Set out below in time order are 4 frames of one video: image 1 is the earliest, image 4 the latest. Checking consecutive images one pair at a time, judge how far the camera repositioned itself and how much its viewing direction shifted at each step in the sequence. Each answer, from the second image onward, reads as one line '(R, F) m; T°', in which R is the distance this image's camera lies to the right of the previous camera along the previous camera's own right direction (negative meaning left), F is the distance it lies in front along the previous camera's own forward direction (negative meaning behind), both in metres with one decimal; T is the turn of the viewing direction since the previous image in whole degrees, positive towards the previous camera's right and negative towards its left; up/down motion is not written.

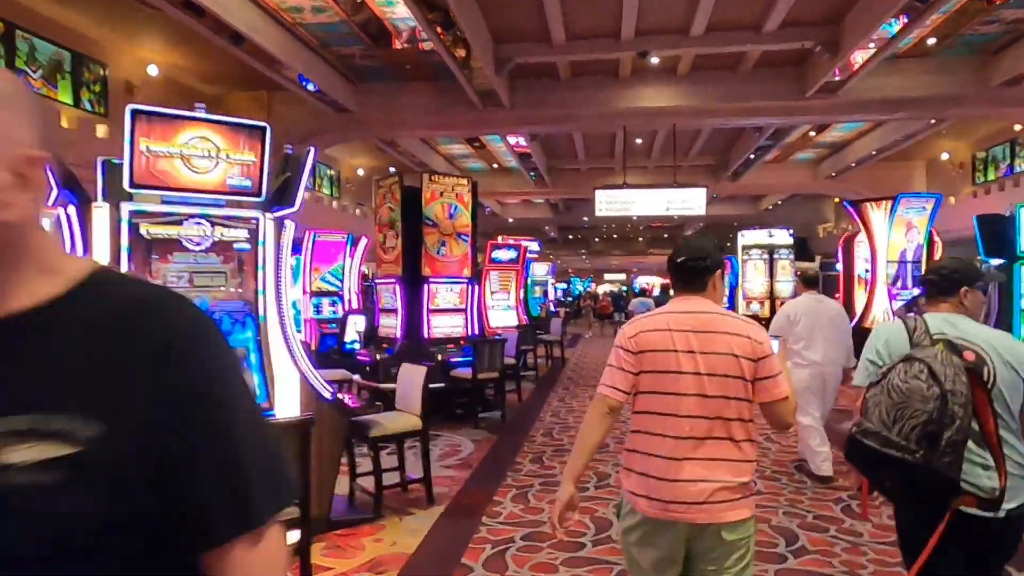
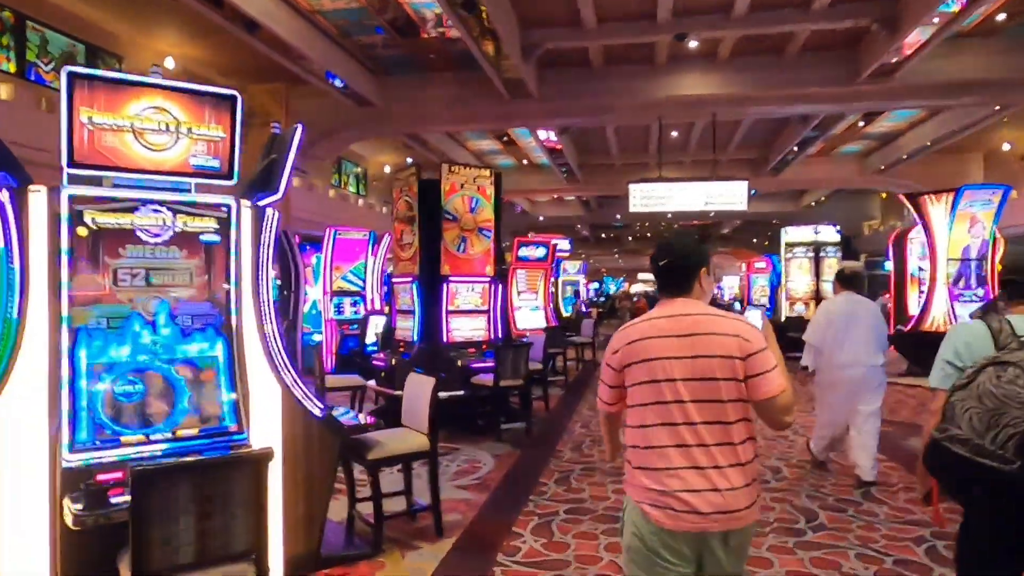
(+0.1, +0.5) m; -3°
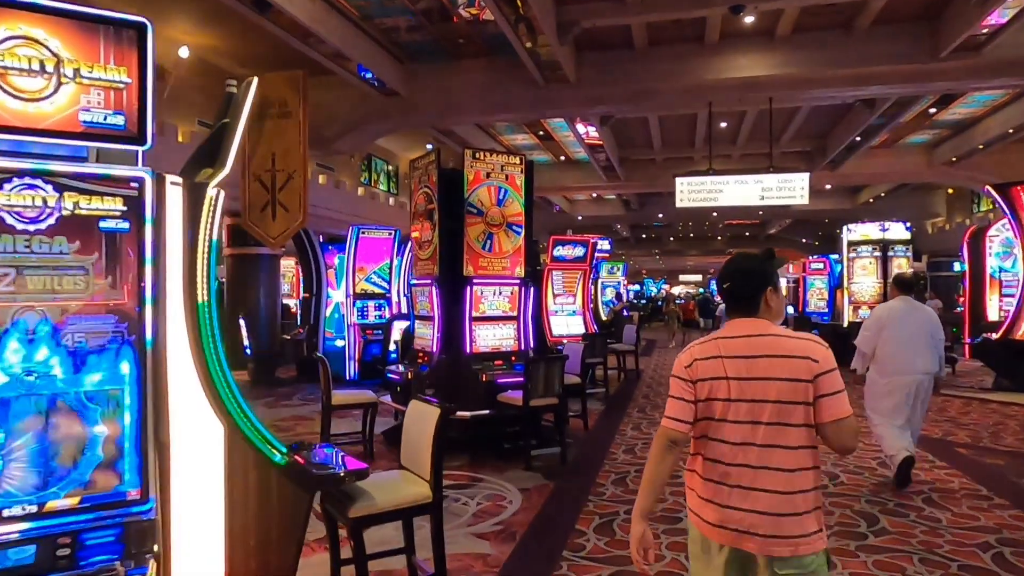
(0.0, +0.8) m; -3°
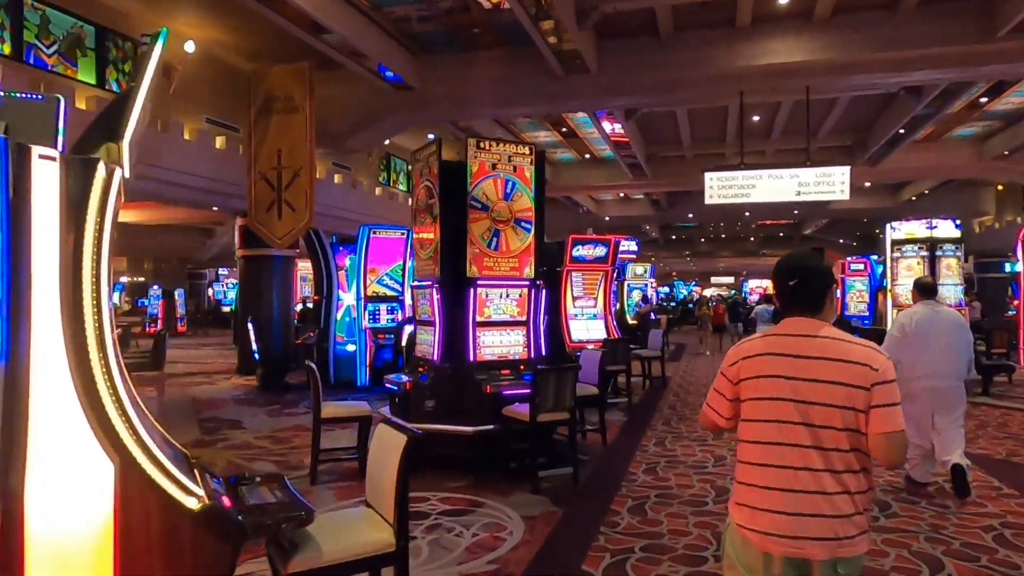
(+0.2, +0.5) m; -3°
